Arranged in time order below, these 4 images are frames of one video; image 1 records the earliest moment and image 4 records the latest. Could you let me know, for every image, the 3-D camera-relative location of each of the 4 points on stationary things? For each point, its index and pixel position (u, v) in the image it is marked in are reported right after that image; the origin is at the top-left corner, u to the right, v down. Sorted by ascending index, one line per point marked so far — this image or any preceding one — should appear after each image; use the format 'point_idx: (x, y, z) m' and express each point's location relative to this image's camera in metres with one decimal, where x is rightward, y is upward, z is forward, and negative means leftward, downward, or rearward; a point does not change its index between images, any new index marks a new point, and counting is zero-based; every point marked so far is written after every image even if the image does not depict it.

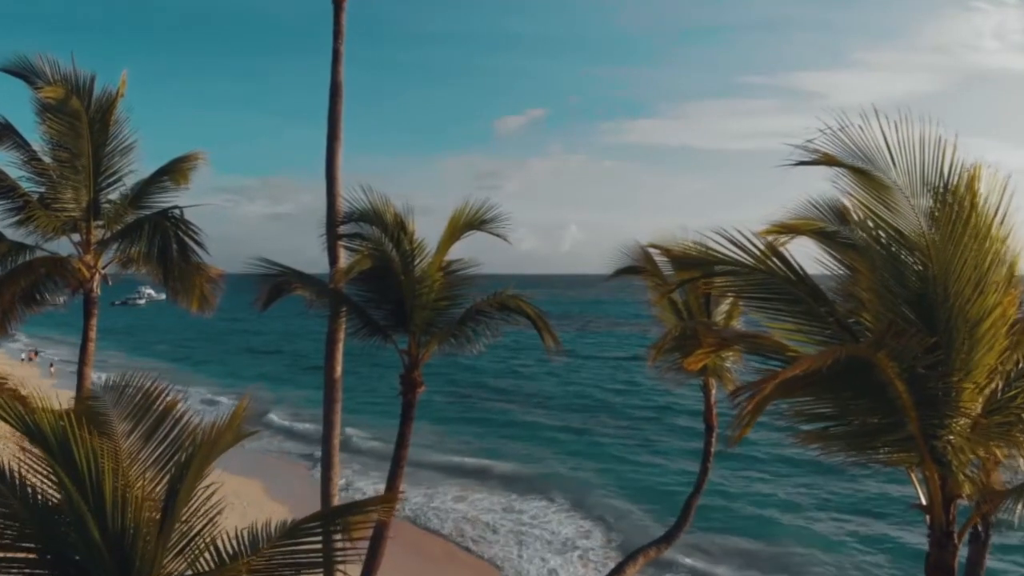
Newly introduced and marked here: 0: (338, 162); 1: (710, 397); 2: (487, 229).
0: (-1.9, +1.4, +8.6) m
1: (+2.2, -1.2, +8.7) m
2: (-0.3, +0.6, +8.2) m
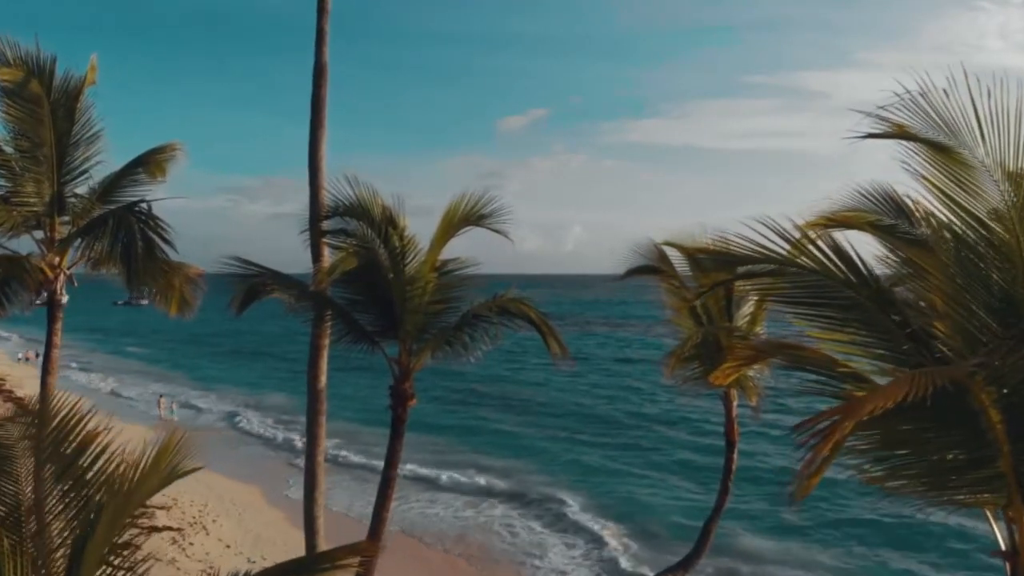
0: (-1.9, +1.4, +7.8) m
1: (+2.2, -1.2, +7.9) m
2: (-0.3, +0.6, +7.4) m
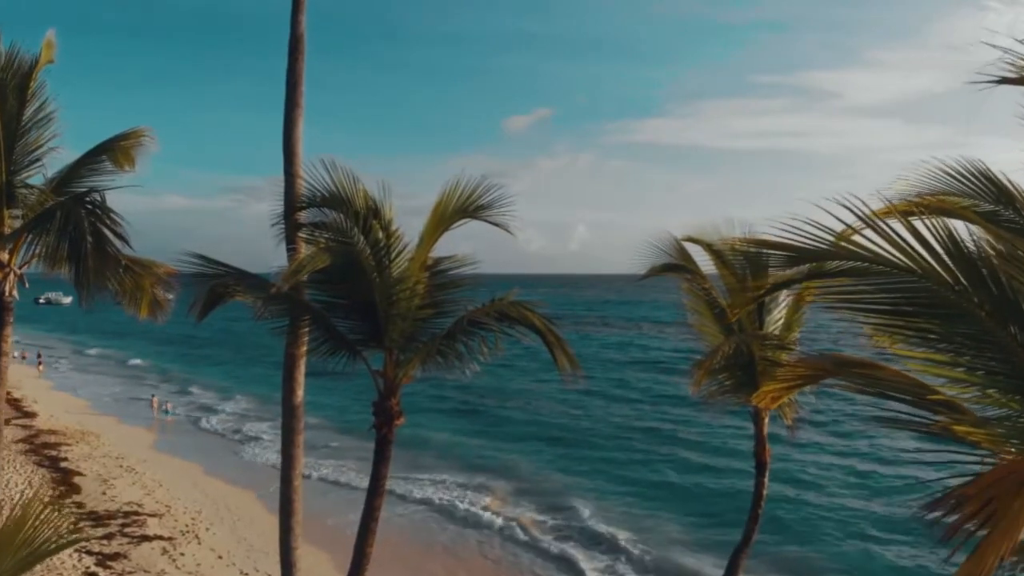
0: (-1.9, +1.4, +6.9) m
1: (+2.2, -1.2, +7.0) m
2: (-0.3, +0.6, +6.5) m
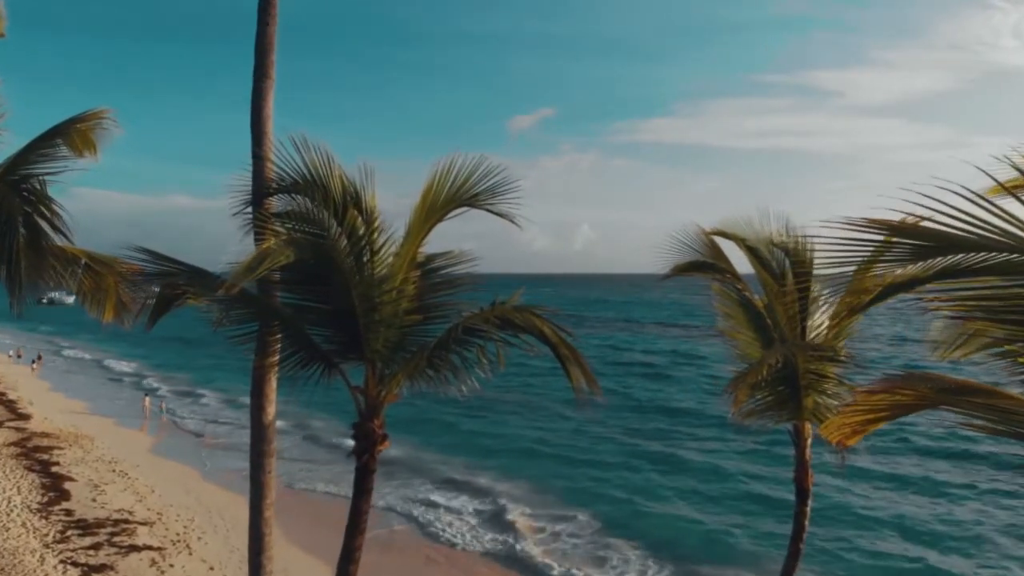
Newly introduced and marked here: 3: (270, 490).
0: (-1.9, +1.3, +6.0) m
1: (+2.3, -1.2, +6.0) m
2: (-0.2, +0.6, +5.6) m
3: (-1.9, -1.6, +6.3) m
